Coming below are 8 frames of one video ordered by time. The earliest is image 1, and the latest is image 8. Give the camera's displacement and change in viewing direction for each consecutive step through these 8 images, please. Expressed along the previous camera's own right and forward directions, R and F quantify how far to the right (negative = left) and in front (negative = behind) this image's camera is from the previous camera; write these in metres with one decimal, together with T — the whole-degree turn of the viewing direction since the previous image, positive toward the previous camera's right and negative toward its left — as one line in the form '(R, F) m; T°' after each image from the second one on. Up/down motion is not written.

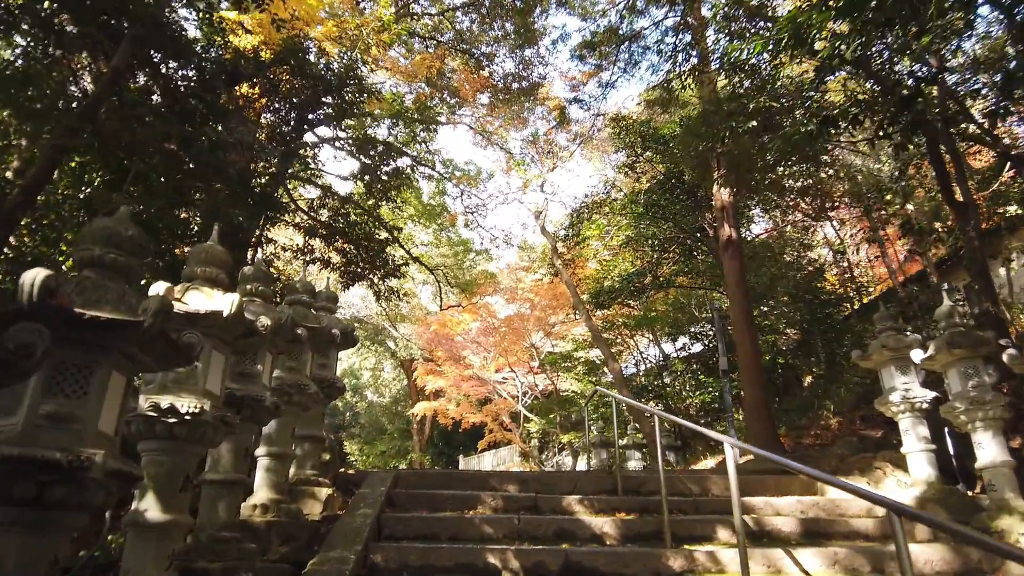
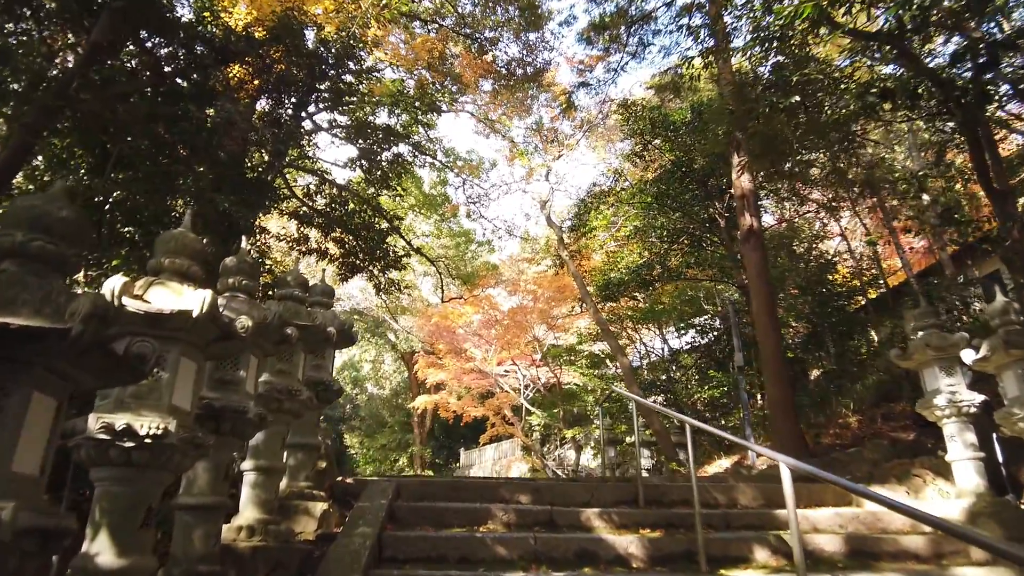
(-0.1, +0.3) m; 0°
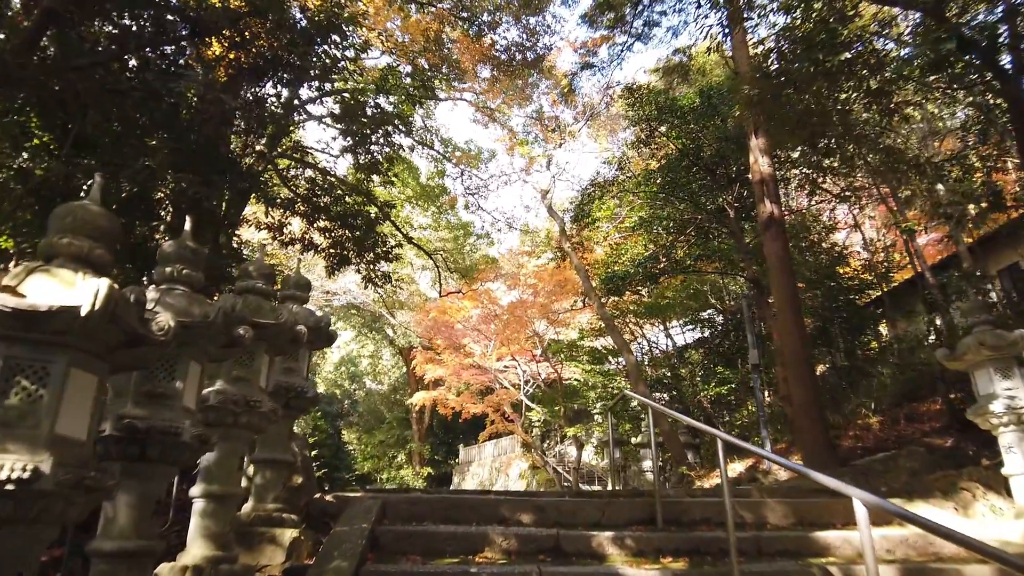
(0.0, +0.4) m; 0°
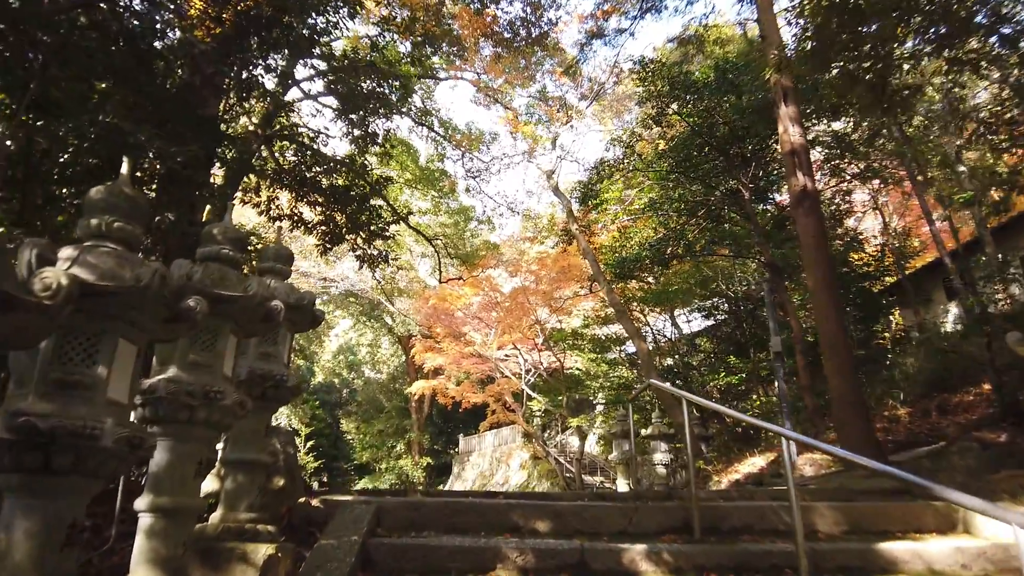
(-0.1, +0.4) m; 0°
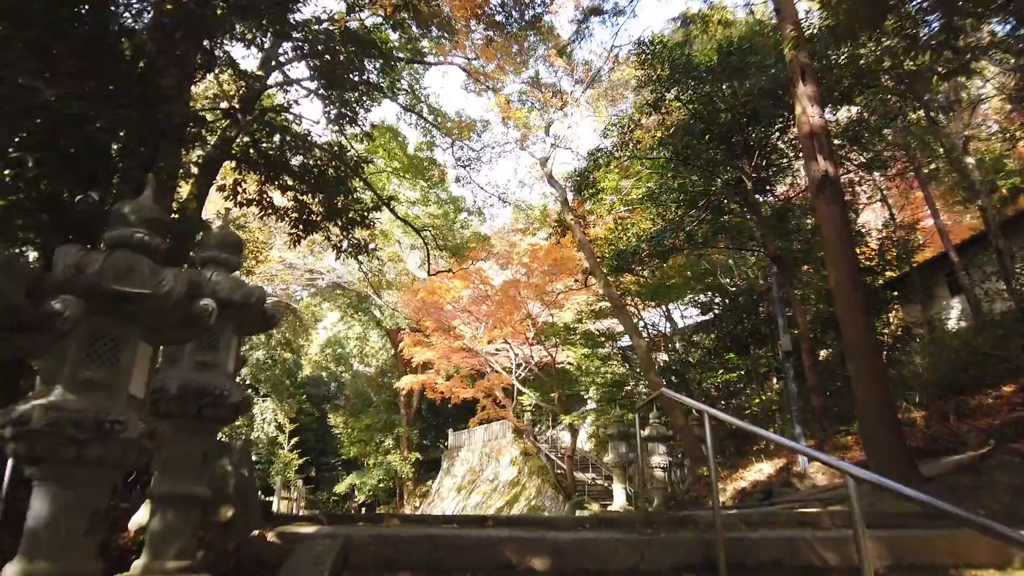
(0.0, +0.4) m; +1°
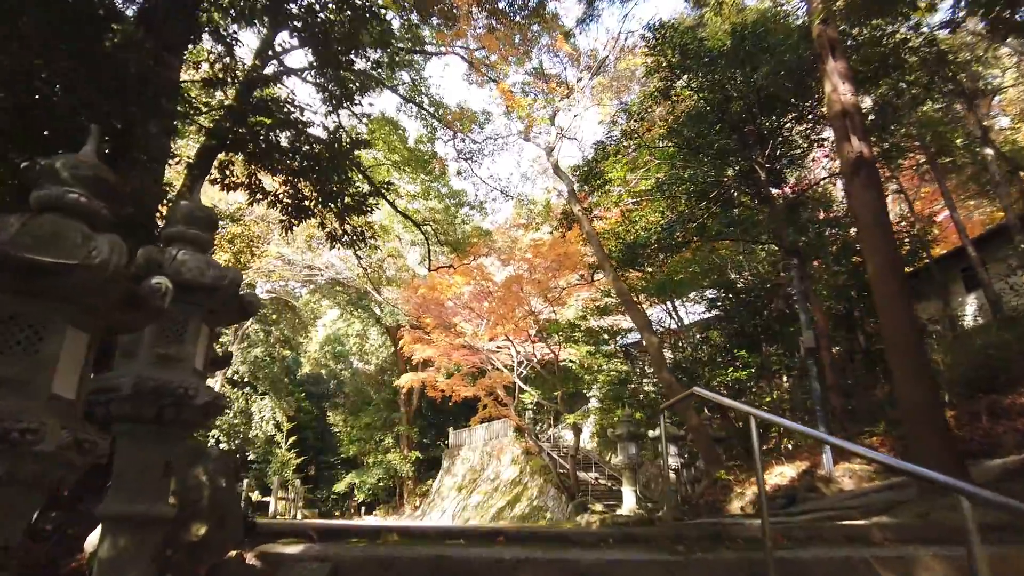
(0.0, +0.3) m; 0°
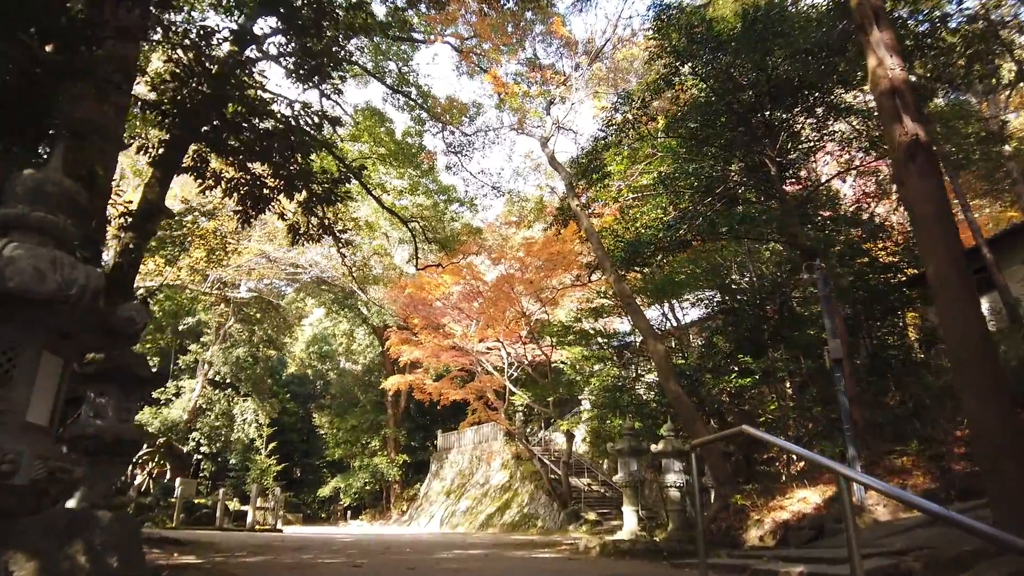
(0.0, +0.5) m; +1°
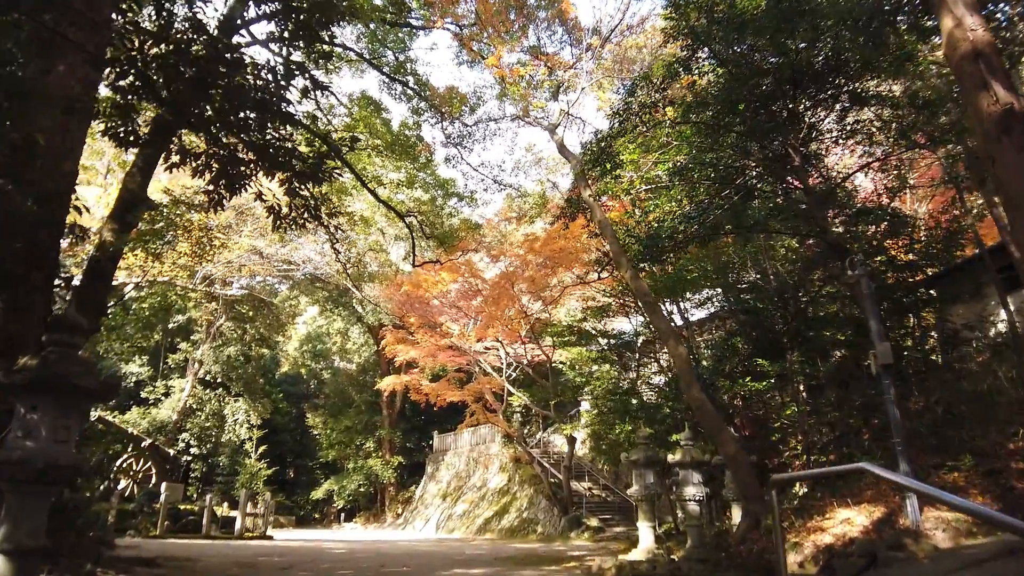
(-0.1, +0.5) m; 0°
